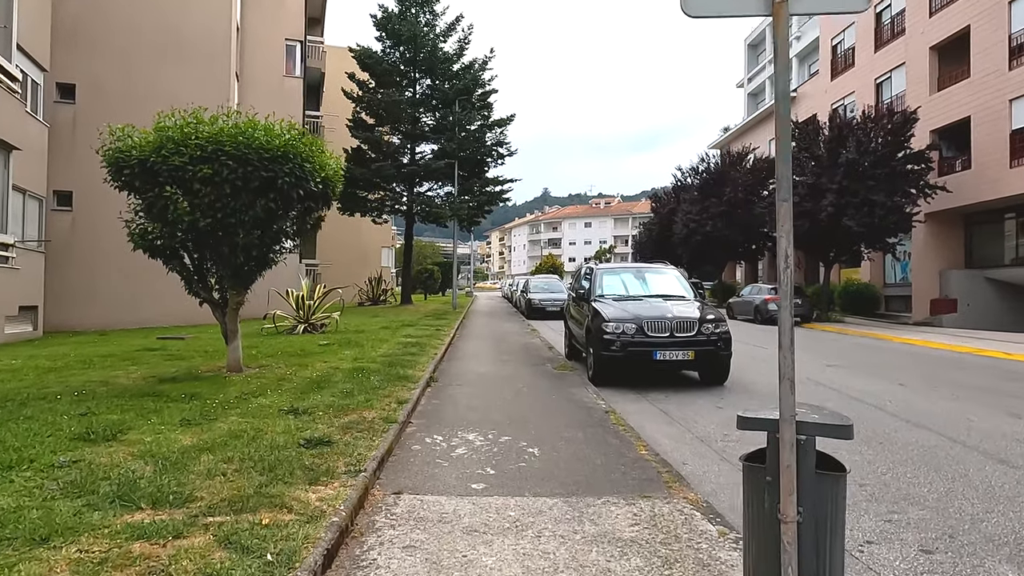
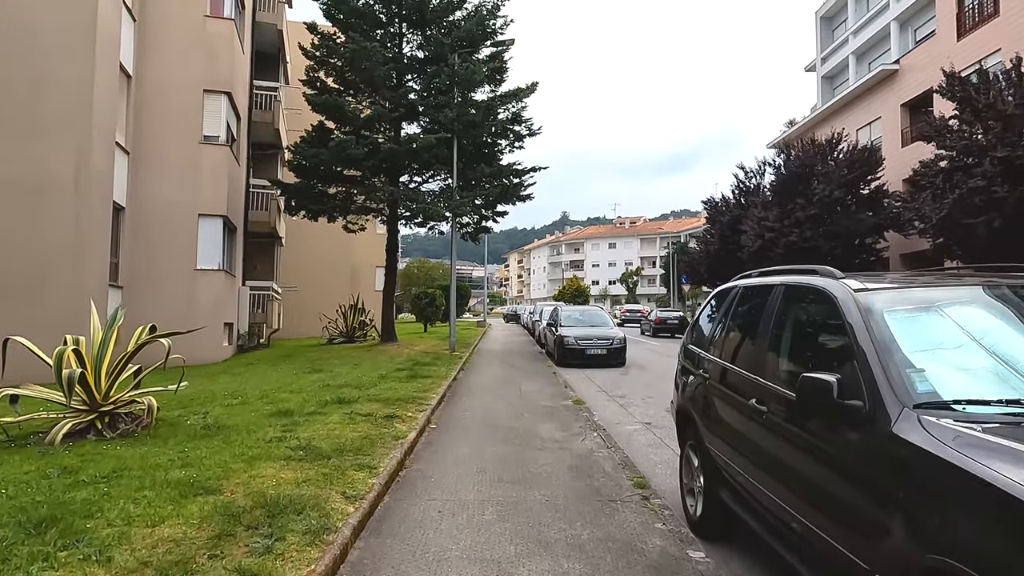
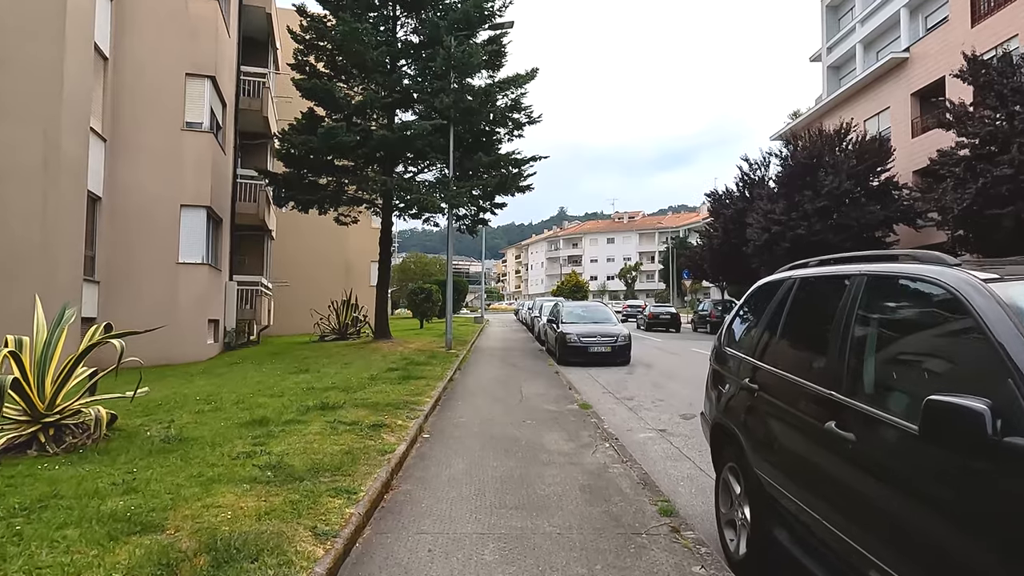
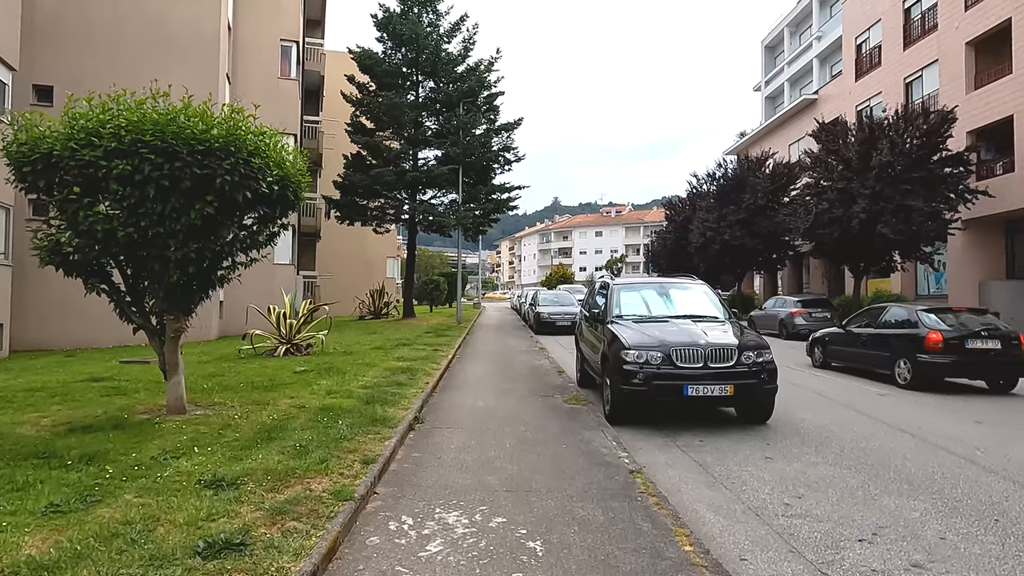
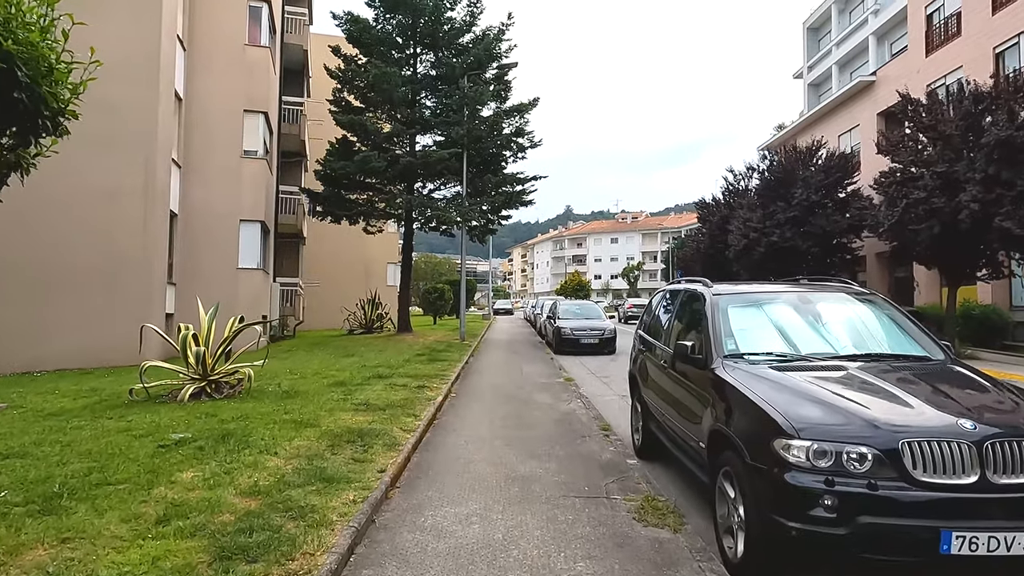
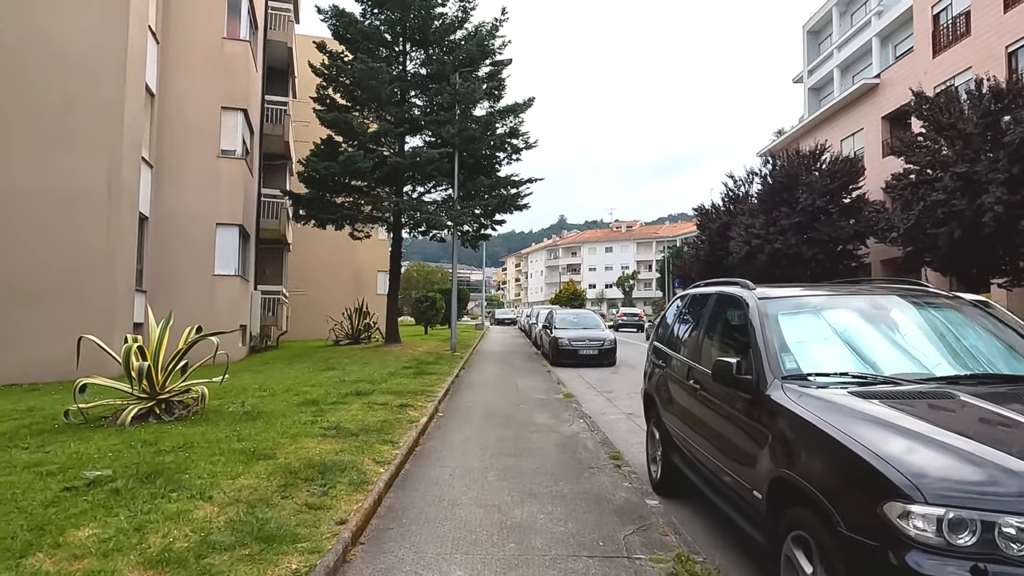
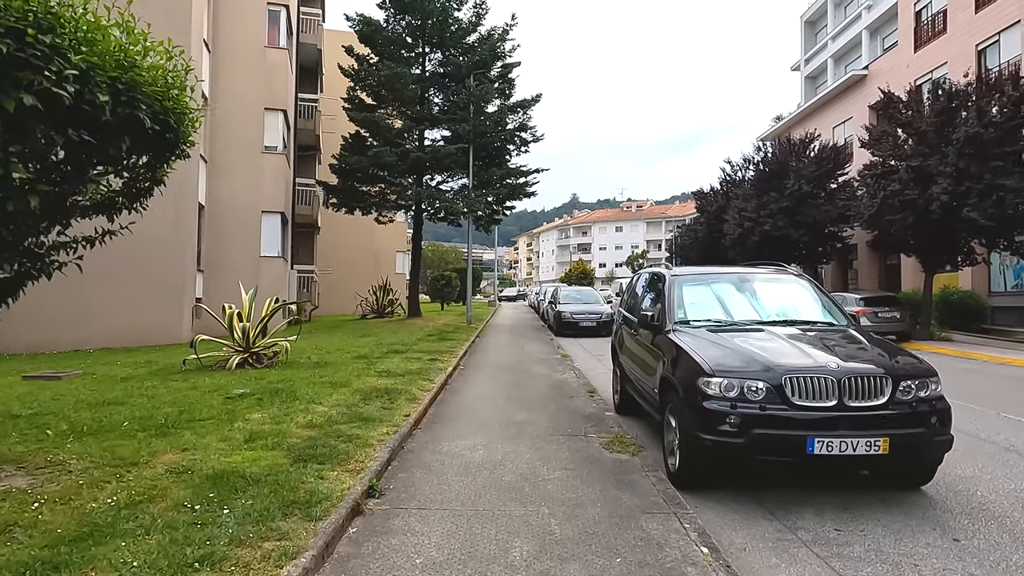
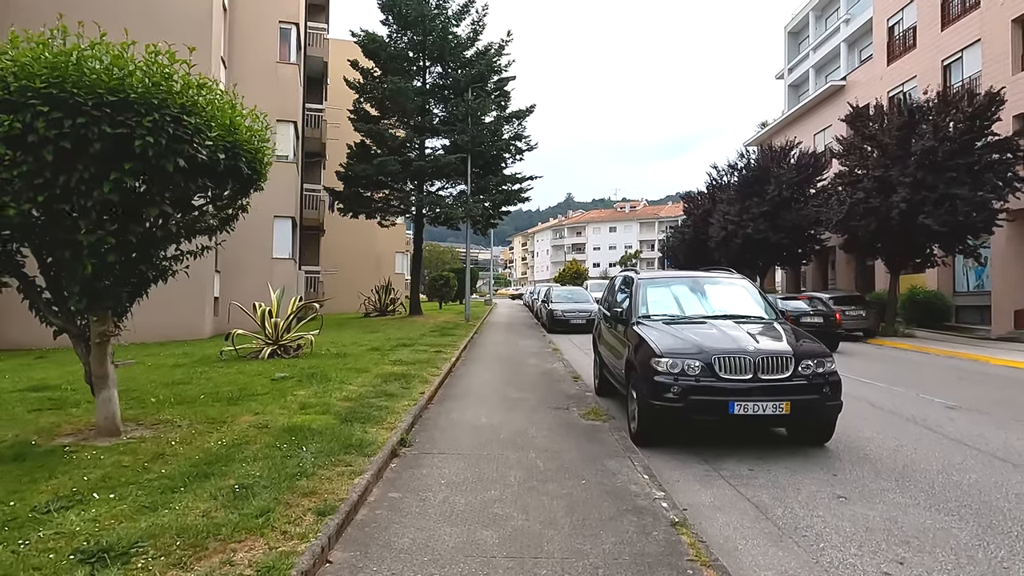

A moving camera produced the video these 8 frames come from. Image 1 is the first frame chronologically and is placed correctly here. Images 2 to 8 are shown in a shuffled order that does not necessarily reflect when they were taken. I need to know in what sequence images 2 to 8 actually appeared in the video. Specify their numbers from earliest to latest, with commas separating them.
4, 8, 7, 5, 6, 2, 3
